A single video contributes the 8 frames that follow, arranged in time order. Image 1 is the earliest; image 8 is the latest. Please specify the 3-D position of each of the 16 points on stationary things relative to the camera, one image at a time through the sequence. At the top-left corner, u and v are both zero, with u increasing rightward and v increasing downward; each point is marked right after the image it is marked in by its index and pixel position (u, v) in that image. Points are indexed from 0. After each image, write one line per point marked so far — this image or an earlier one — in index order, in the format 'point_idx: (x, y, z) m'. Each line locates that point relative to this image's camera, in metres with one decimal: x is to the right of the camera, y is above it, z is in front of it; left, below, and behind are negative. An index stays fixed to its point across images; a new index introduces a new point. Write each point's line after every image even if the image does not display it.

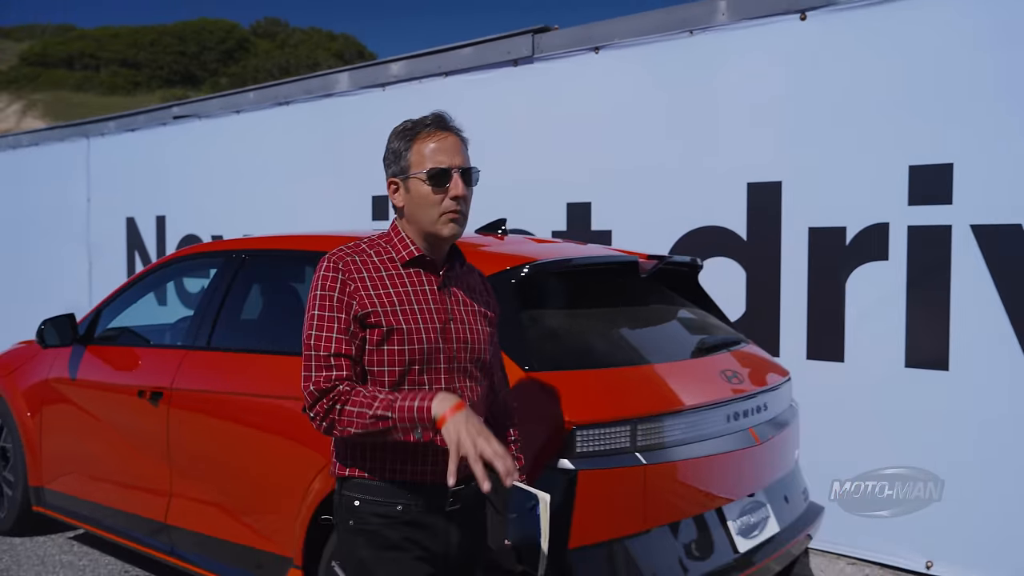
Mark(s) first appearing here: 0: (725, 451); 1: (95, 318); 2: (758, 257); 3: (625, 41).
0: (+0.6, -0.5, +2.7) m
1: (-1.9, -0.1, +4.0) m
2: (+1.2, +0.2, +4.3) m
3: (+0.6, +1.3, +4.7) m
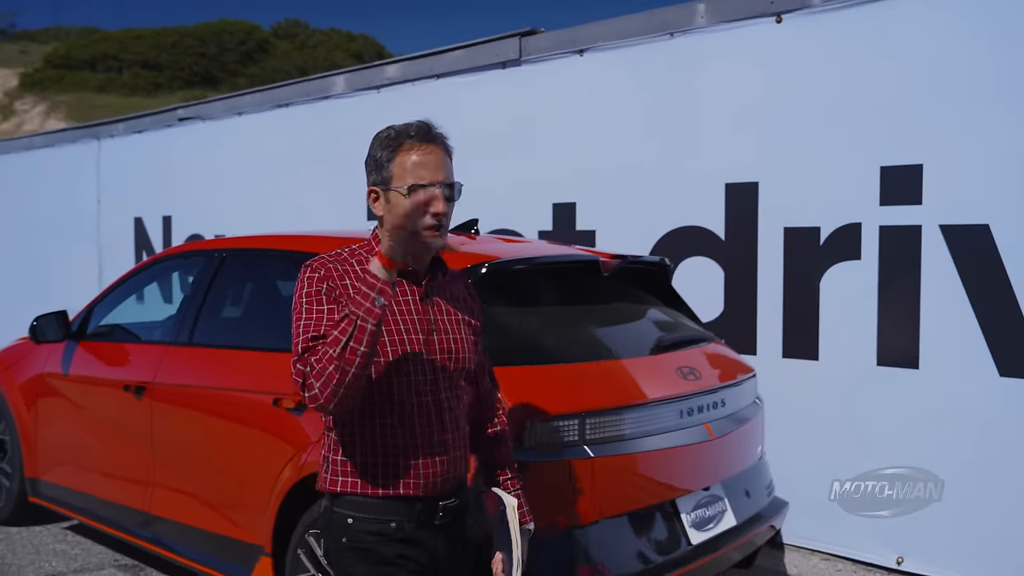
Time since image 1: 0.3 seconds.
0: (+0.5, -0.5, +2.8) m
1: (-2.0, -0.1, +4.1) m
2: (+1.1, +0.2, +4.3) m
3: (+0.5, +1.3, +4.8) m
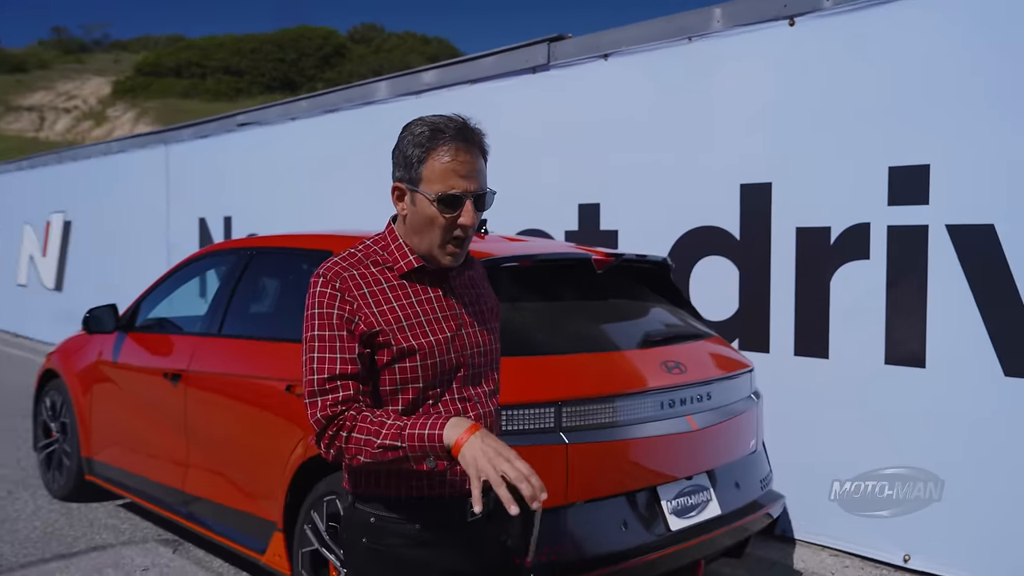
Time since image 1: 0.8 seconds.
0: (+0.5, -0.5, +2.9) m
1: (-1.9, -0.1, +4.5) m
2: (+1.2, +0.2, +4.4) m
3: (+0.7, +1.3, +4.9) m
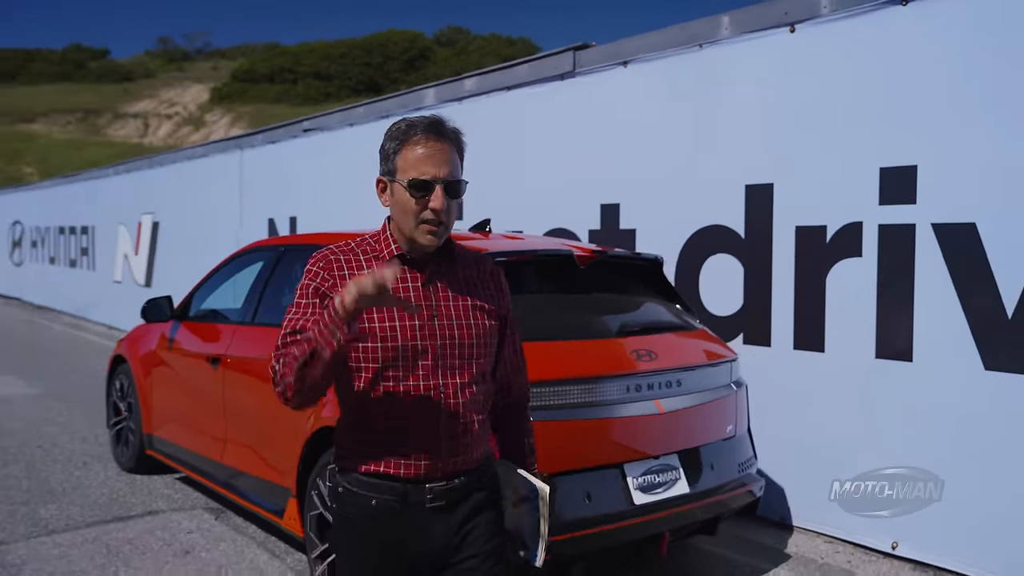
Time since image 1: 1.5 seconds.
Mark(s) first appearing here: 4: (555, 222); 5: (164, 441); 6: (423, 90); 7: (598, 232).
0: (+0.4, -0.5, +3.2) m
1: (-1.8, -0.1, +5.0) m
2: (+1.3, +0.2, +4.6) m
3: (+0.8, +1.4, +5.1) m
4: (+0.3, +0.4, +5.8) m
5: (-2.0, -0.9, +4.9) m
6: (-0.7, +1.6, +7.0) m
7: (+0.5, +0.4, +5.5) m
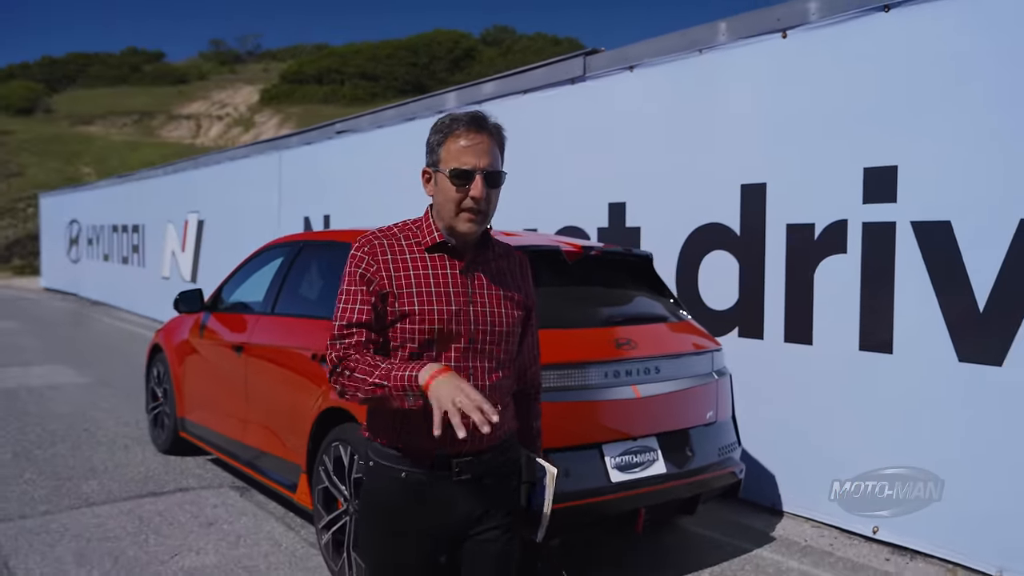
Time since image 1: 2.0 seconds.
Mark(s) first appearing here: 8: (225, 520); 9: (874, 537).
0: (+0.3, -0.4, +3.4) m
1: (-1.8, 0.0, +5.3) m
2: (+1.3, +0.2, +4.8) m
3: (+0.9, +1.4, +5.4) m
4: (+0.4, +0.5, +6.1) m
5: (-1.9, -0.8, +5.3) m
6: (-0.6, +1.6, +7.3) m
7: (+0.6, +0.4, +5.7) m
8: (-1.5, -1.2, +4.4) m
9: (+1.8, -1.2, +4.2) m
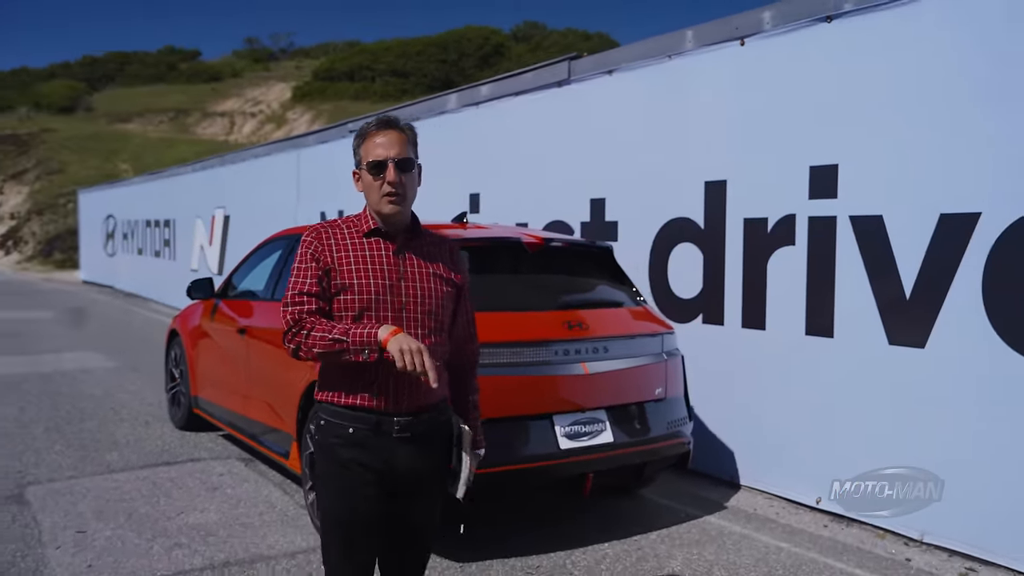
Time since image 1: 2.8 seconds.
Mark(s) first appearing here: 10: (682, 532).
0: (+0.2, -0.4, +3.9) m
1: (-1.9, 0.0, +5.8) m
2: (+1.2, +0.3, +5.1) m
3: (+0.8, +1.5, +5.7) m
4: (+0.3, +0.5, +6.5) m
5: (-2.0, -0.8, +5.8) m
6: (-0.6, +1.7, +7.8) m
7: (+0.5, +0.5, +6.1) m
8: (-1.6, -1.1, +4.9) m
9: (+1.6, -1.2, +4.6) m
10: (+0.8, -1.2, +4.2) m
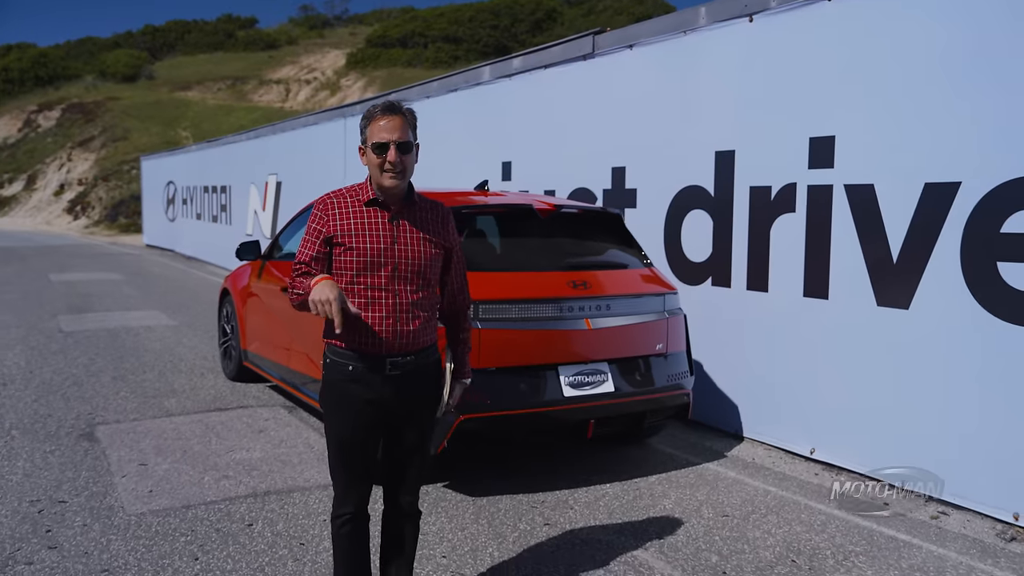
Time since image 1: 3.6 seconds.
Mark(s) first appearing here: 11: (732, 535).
0: (+0.2, -0.2, +4.2) m
1: (-1.7, +0.3, +6.3) m
2: (+1.3, +0.5, +5.4) m
3: (+0.9, +1.7, +6.0) m
4: (+0.5, +0.8, +6.8) m
5: (-1.9, -0.5, +6.3) m
6: (-0.3, +2.0, +8.1) m
7: (+0.7, +0.7, +6.5) m
8: (-1.5, -0.9, +5.4) m
9: (+1.7, -1.0, +4.9) m
10: (+0.9, -1.0, +4.6) m
11: (+1.0, -1.1, +3.8) m
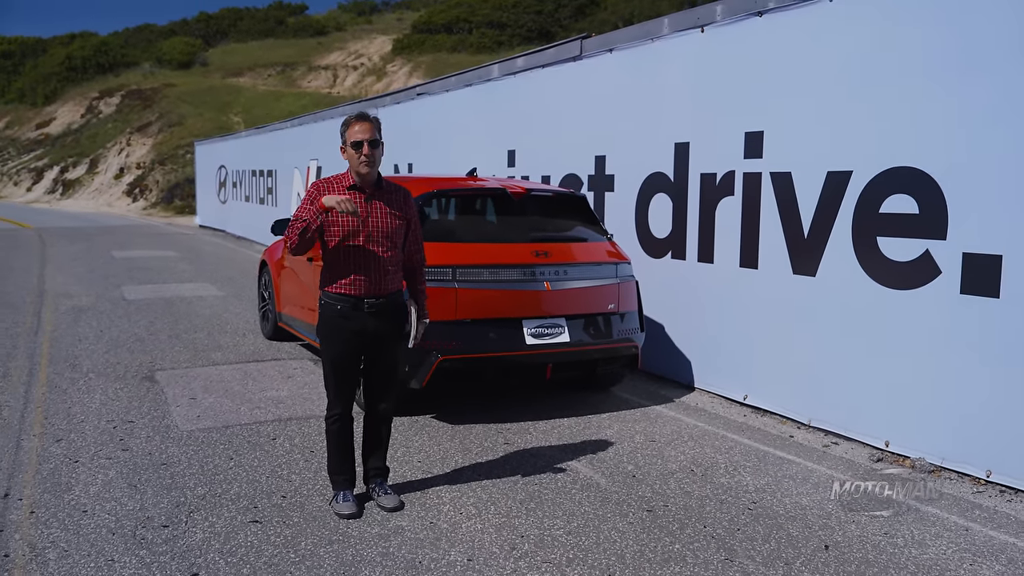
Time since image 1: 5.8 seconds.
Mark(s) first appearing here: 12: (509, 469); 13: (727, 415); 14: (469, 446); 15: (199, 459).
0: (+0.1, 0.0, +5.2) m
1: (-1.8, +0.6, +7.4) m
2: (+1.2, +0.7, +6.3) m
3: (+0.9, +1.9, +6.9) m
4: (+0.5, +1.1, +7.8) m
5: (-1.9, -0.2, +7.4) m
6: (-0.2, +2.3, +9.0) m
7: (+0.7, +0.9, +7.4) m
8: (-1.6, -0.6, +6.5) m
9: (+1.6, -0.8, +5.8) m
10: (+0.7, -0.8, +5.5) m
11: (+0.8, -0.9, +4.7) m
12: (0.0, -0.9, +4.4) m
13: (+1.4, -0.8, +5.6) m
14: (-0.2, -0.9, +4.8) m
15: (-1.6, -0.9, +4.5) m
